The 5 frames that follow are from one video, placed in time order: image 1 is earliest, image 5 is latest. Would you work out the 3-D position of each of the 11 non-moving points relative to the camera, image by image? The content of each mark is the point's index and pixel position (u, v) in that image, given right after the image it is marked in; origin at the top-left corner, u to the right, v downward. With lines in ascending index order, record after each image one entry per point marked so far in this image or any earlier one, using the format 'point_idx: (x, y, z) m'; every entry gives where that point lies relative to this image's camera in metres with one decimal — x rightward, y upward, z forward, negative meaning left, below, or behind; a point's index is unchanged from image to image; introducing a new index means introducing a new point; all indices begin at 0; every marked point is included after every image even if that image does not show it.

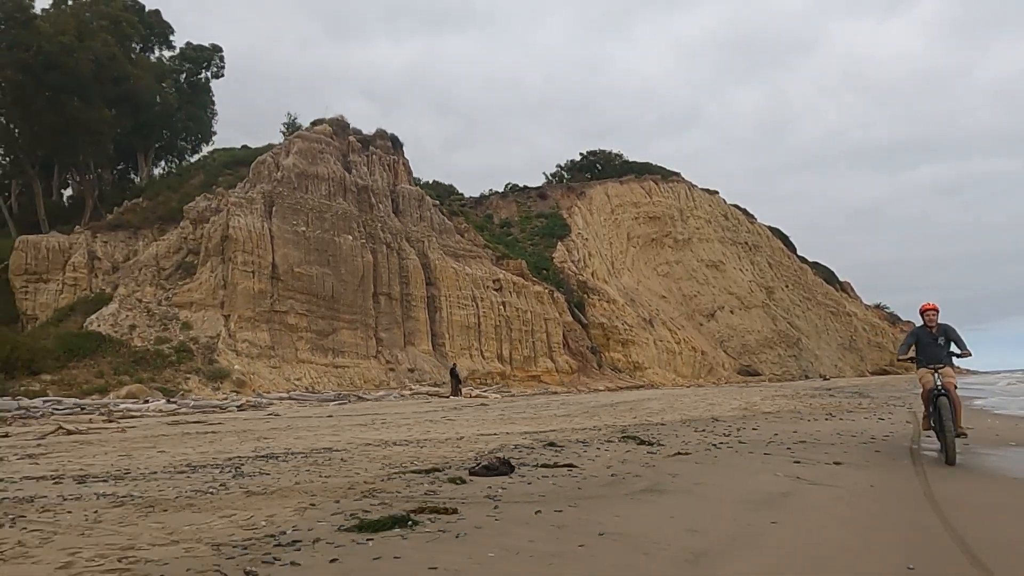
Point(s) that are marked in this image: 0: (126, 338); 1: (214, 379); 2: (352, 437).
0: (-9.0, -1.2, +16.8) m
1: (-6.6, -2.0, +15.9) m
2: (-1.6, -1.4, +7.1) m
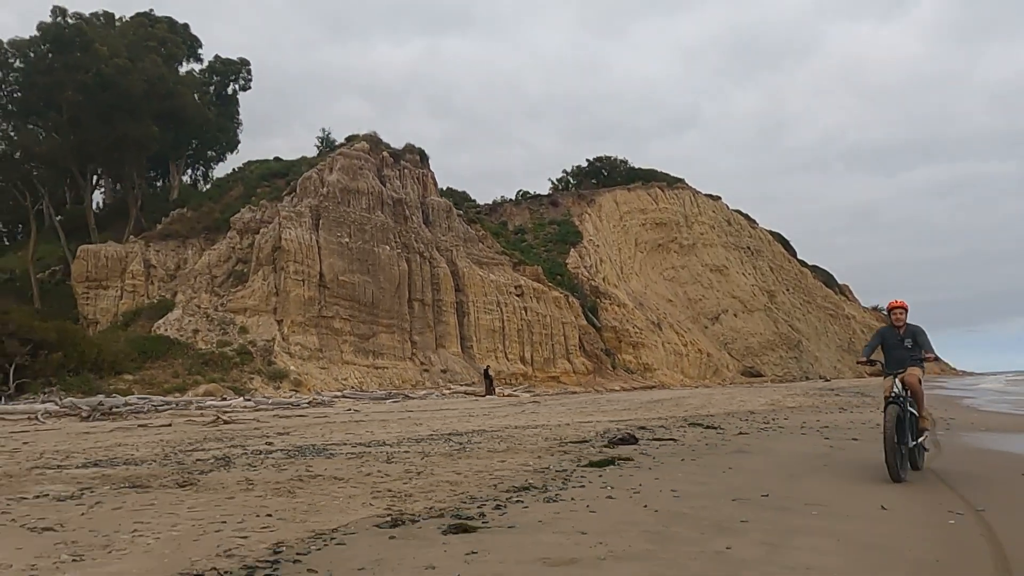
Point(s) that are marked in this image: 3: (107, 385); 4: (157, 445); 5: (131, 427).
0: (-8.2, -1.3, +18.3) m
1: (-5.8, -2.2, +17.5) m
2: (-0.7, -1.6, +8.7) m
3: (-8.6, -2.0, +15.2) m
4: (-4.2, -1.8, +8.6) m
5: (-5.9, -2.1, +11.1) m
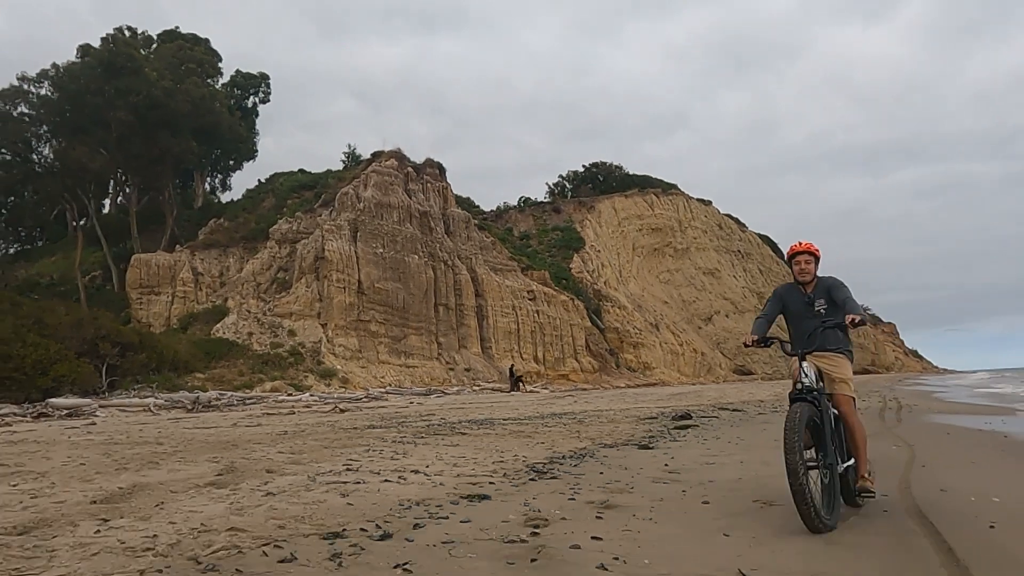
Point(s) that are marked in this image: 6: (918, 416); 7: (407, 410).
0: (-7.5, -1.6, +20.3) m
1: (-5.1, -2.4, +19.5) m
2: (+0.1, -1.9, +10.9) m
3: (-7.8, -2.3, +17.1) m
4: (-3.3, -2.1, +10.7) m
5: (-5.1, -2.4, +13.2) m
6: (+6.1, -1.9, +10.7) m
7: (-1.8, -2.1, +11.9) m
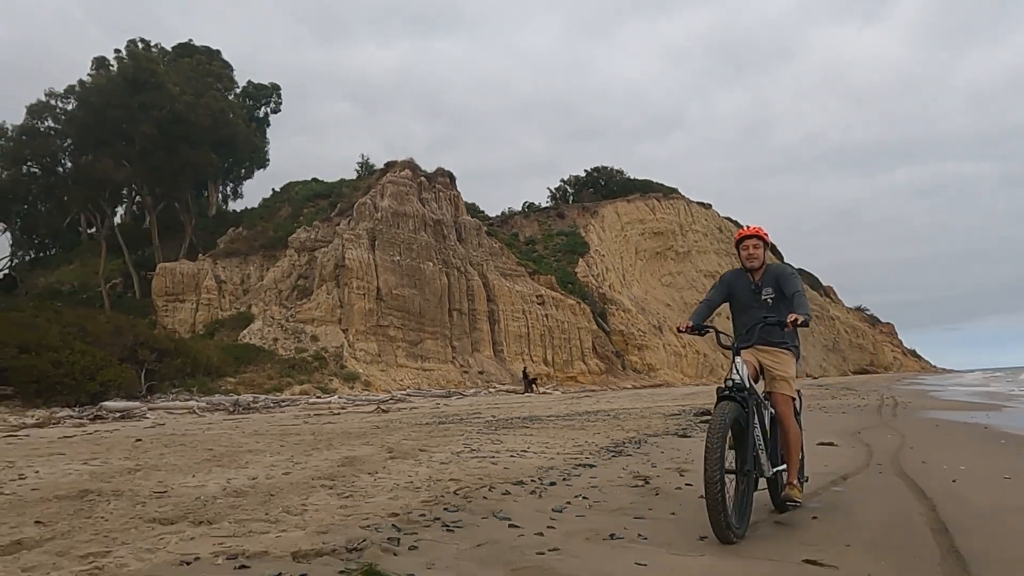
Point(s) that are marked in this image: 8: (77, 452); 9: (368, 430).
0: (-7.1, -1.8, +21.2) m
1: (-4.7, -2.6, +20.4) m
2: (+0.6, -2.0, +11.8) m
3: (-7.4, -2.5, +18.1) m
4: (-2.9, -2.2, +11.6) m
5: (-4.6, -2.5, +14.1) m
6: (+6.5, -2.0, +11.6) m
7: (-1.3, -2.2, +12.9) m
8: (-4.4, -1.7, +7.4) m
9: (-2.1, -2.0, +10.2) m
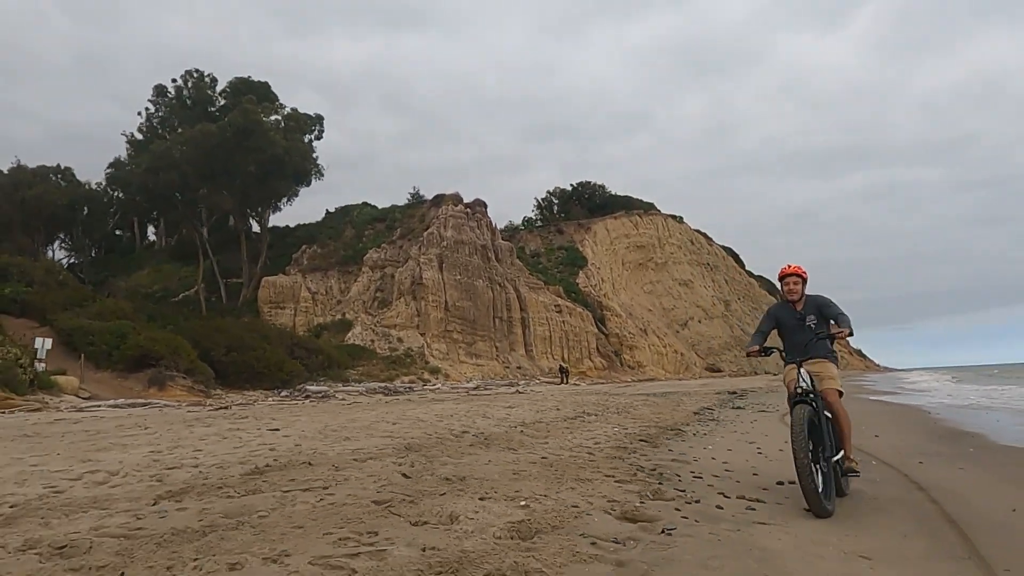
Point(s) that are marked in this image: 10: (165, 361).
0: (-5.4, -2.3, +27.5) m
1: (-3.0, -3.2, +26.9) m
2: (+2.8, -2.7, +18.5) m
3: (-5.5, -3.0, +24.4) m
4: (-0.7, -2.9, +18.1) m
5: (-2.6, -3.2, +20.5) m
6: (+8.7, -2.8, +18.7) m
7: (+0.8, -2.9, +19.5) m
8: (-2.0, -2.4, +13.8) m
9: (+0.2, -2.7, +16.8) m
10: (-8.6, -1.8, +17.6) m
